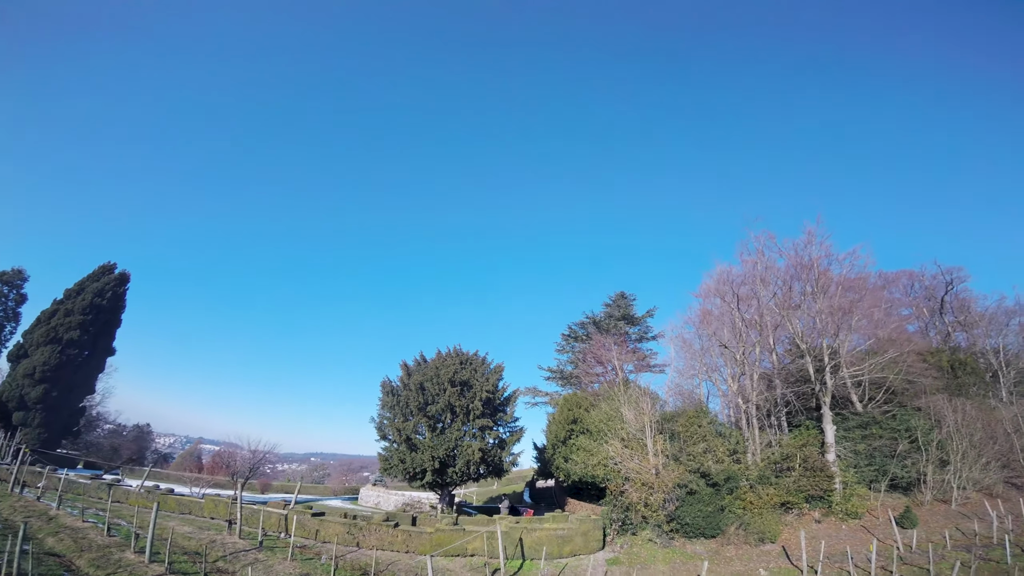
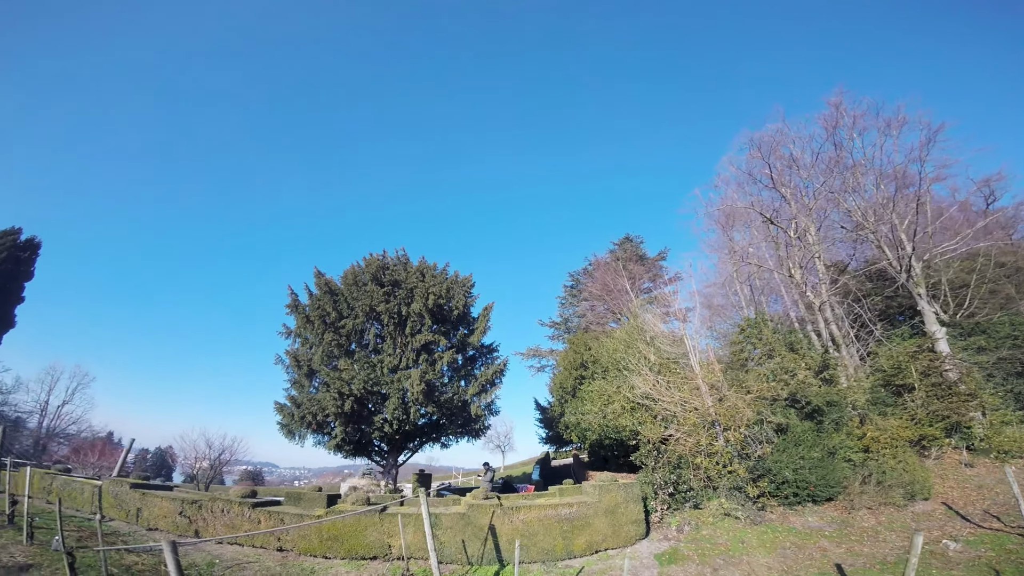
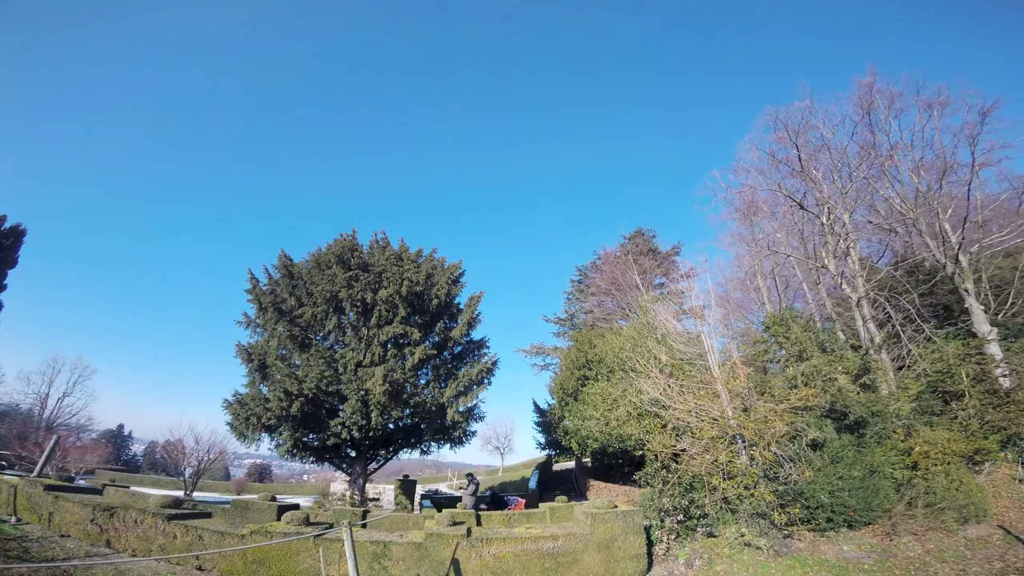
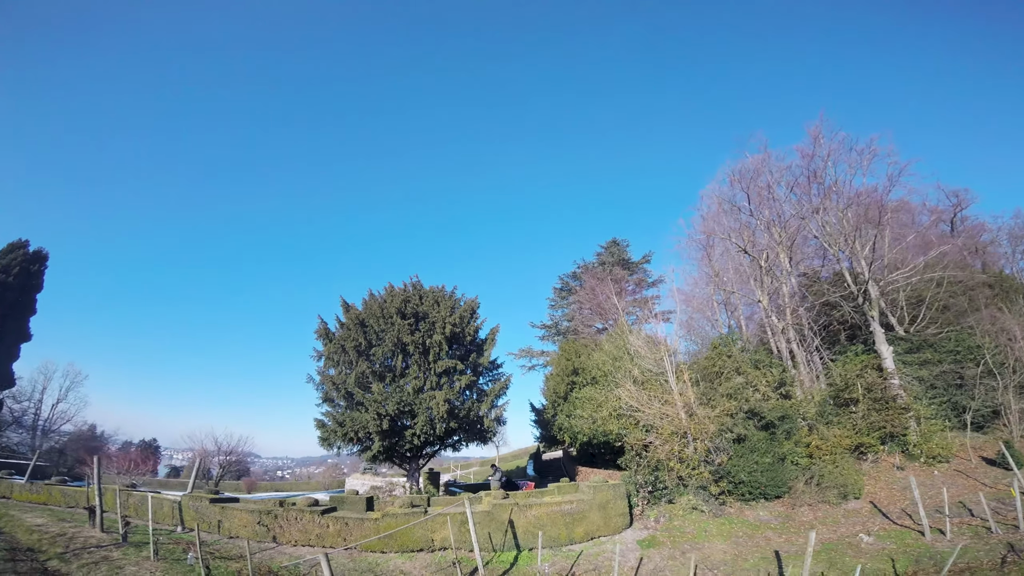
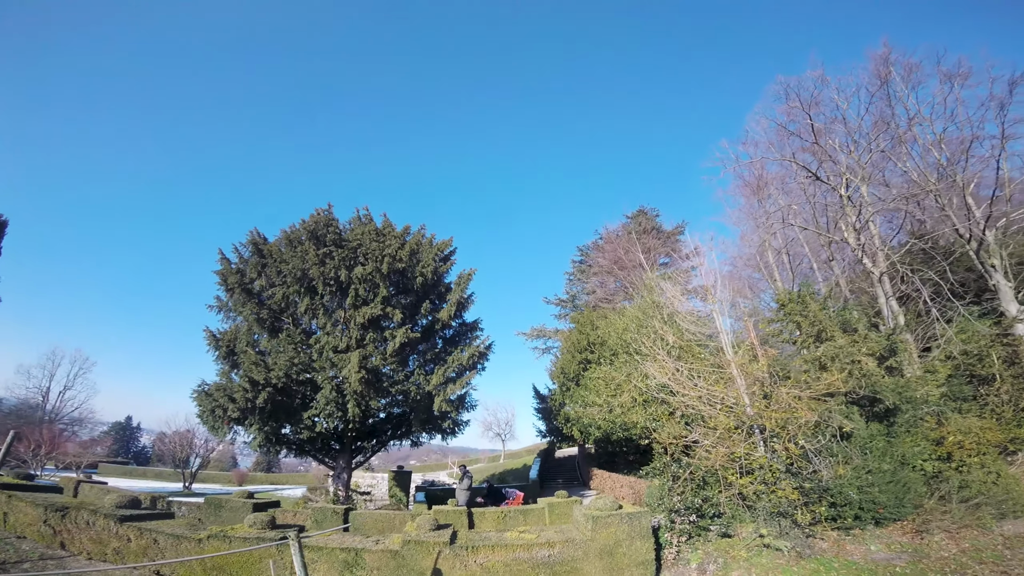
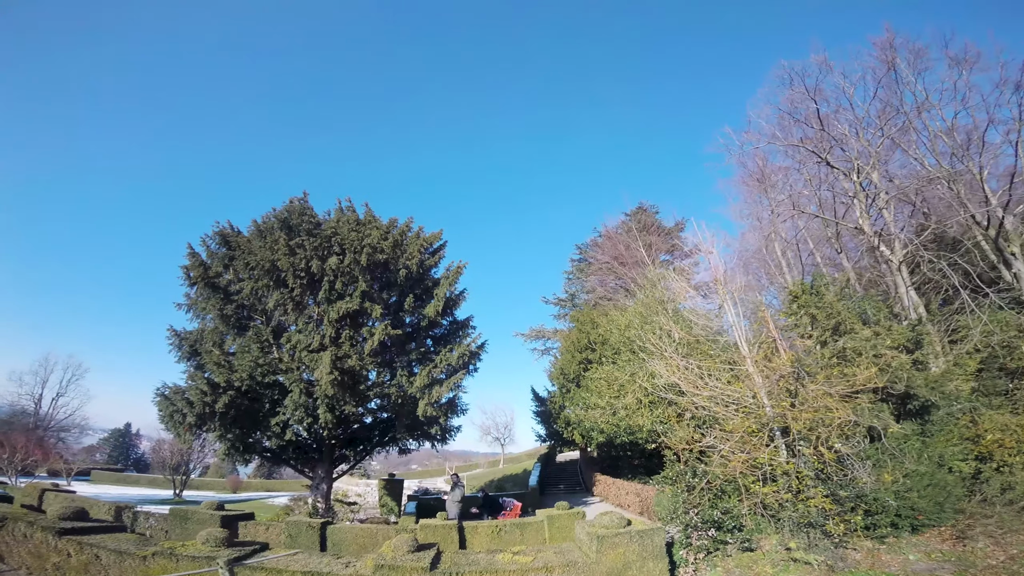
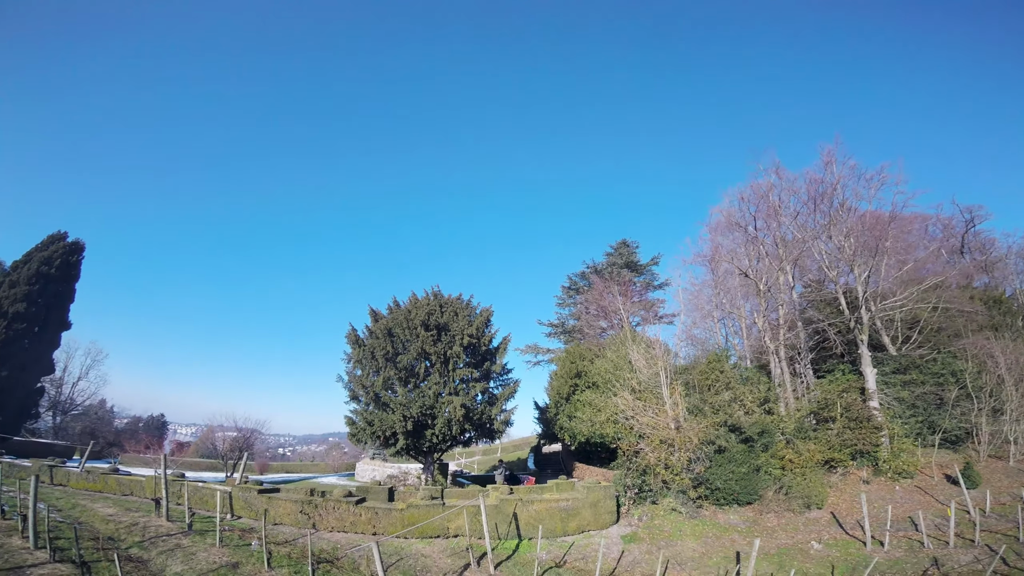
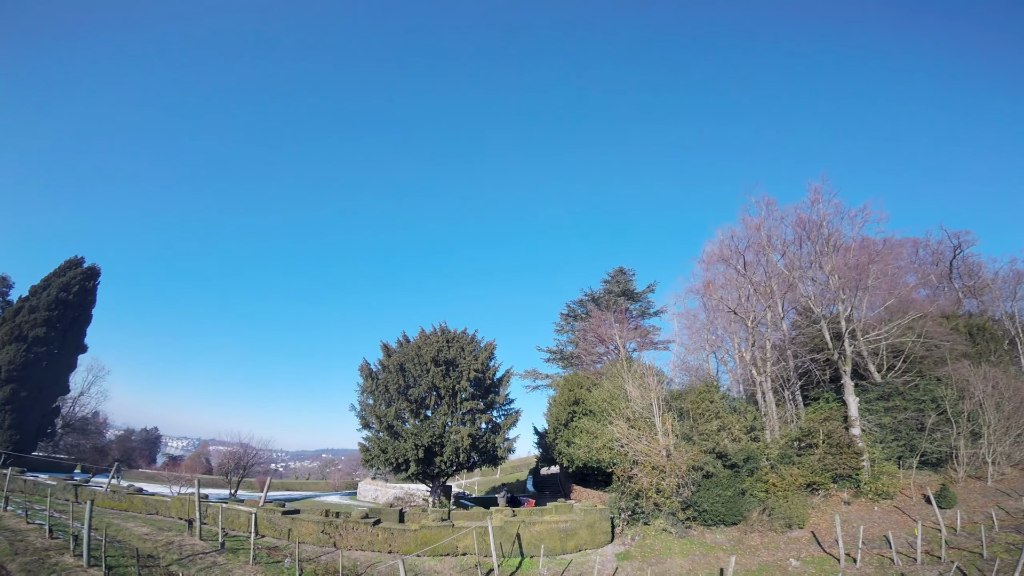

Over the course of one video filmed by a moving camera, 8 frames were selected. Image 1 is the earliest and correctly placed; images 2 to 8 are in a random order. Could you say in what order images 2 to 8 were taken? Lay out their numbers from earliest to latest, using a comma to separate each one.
8, 7, 4, 2, 3, 5, 6
